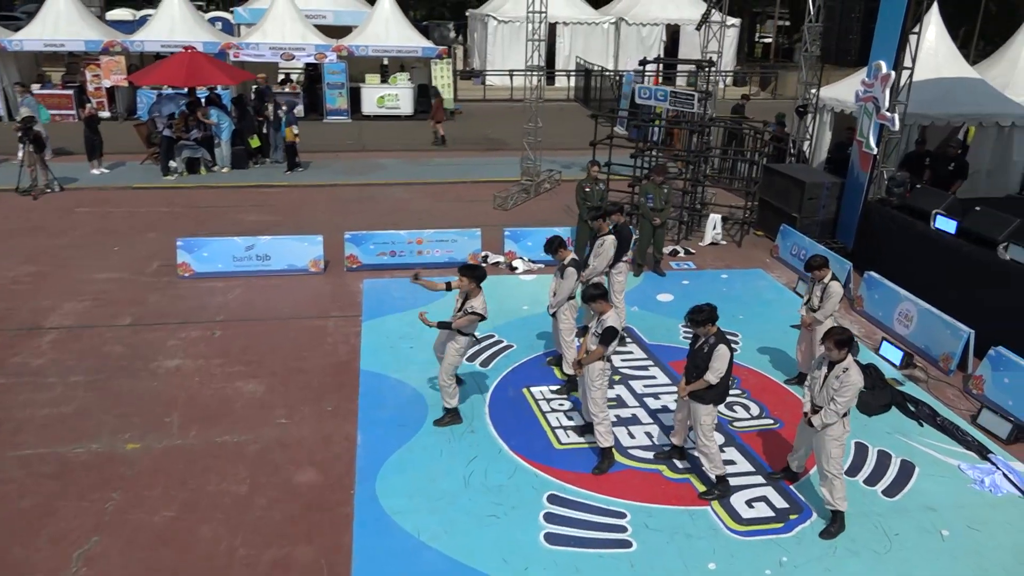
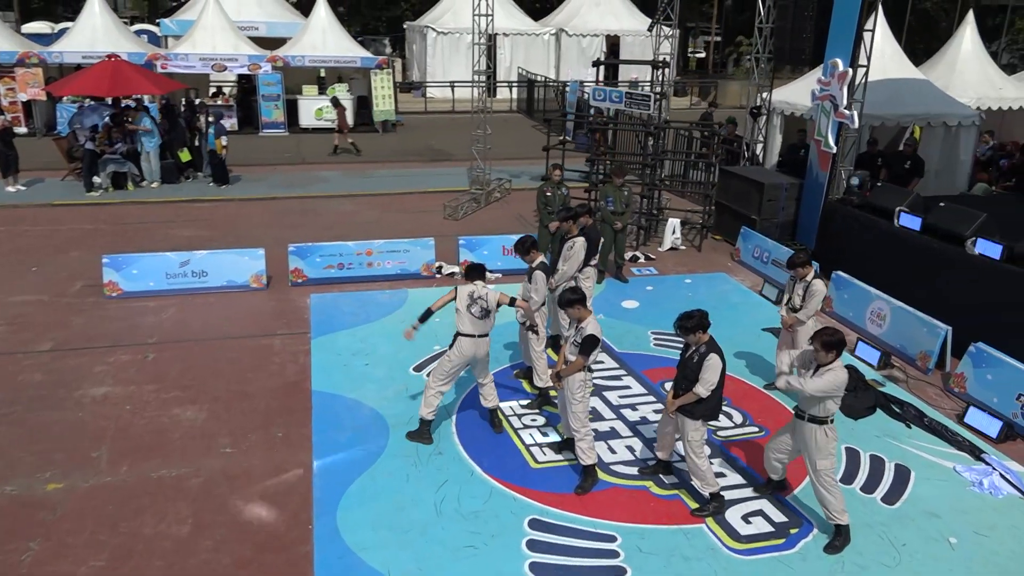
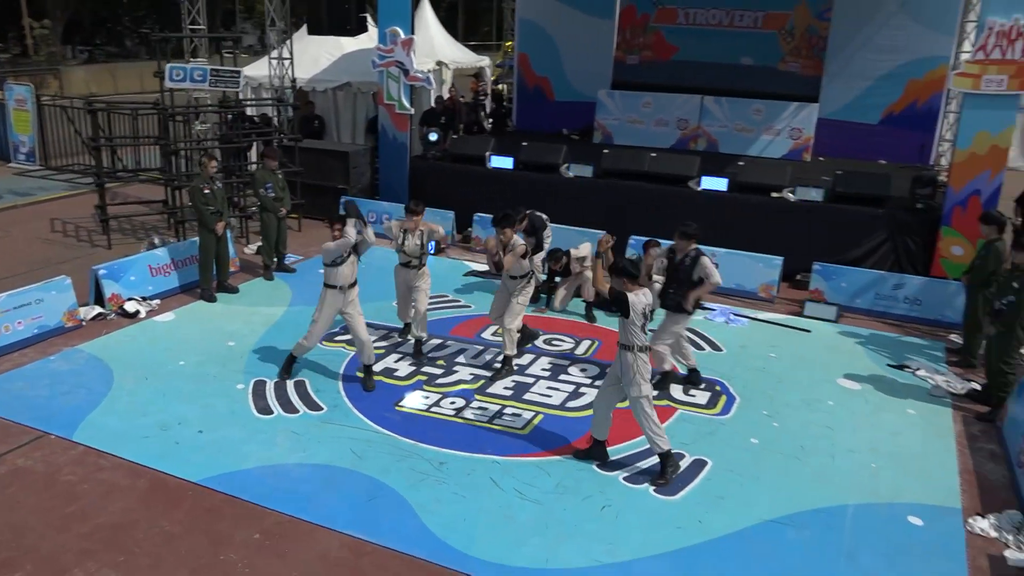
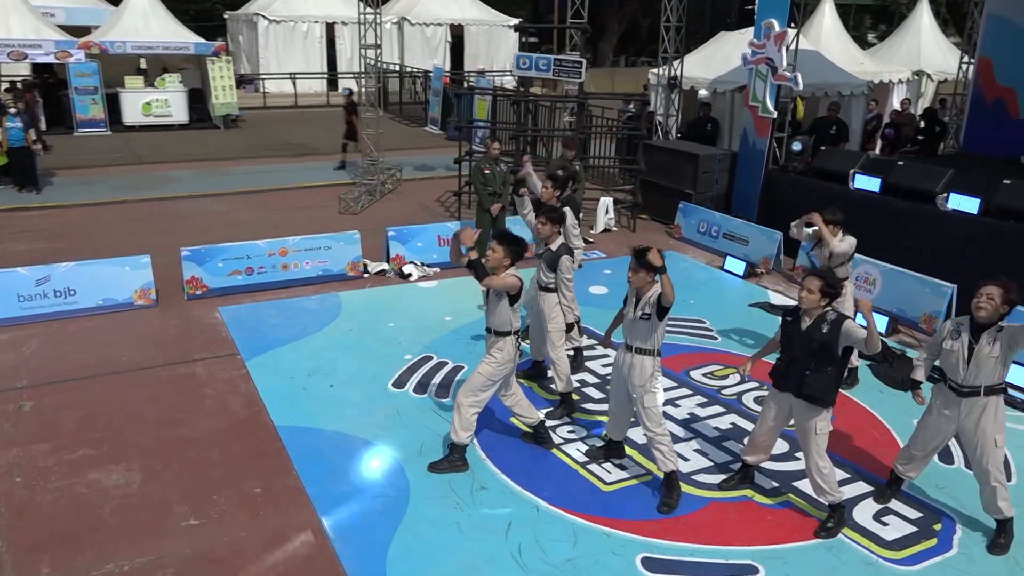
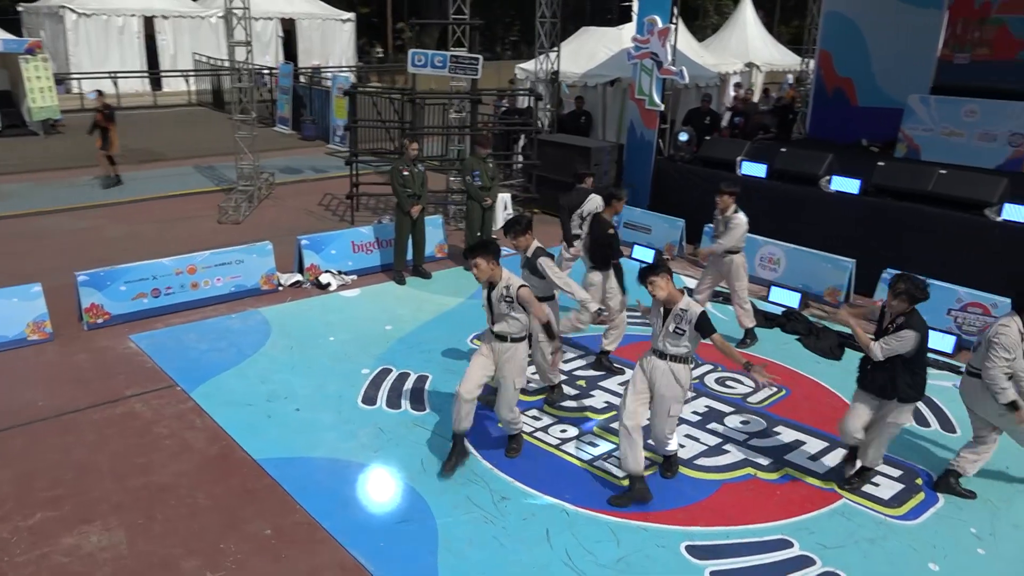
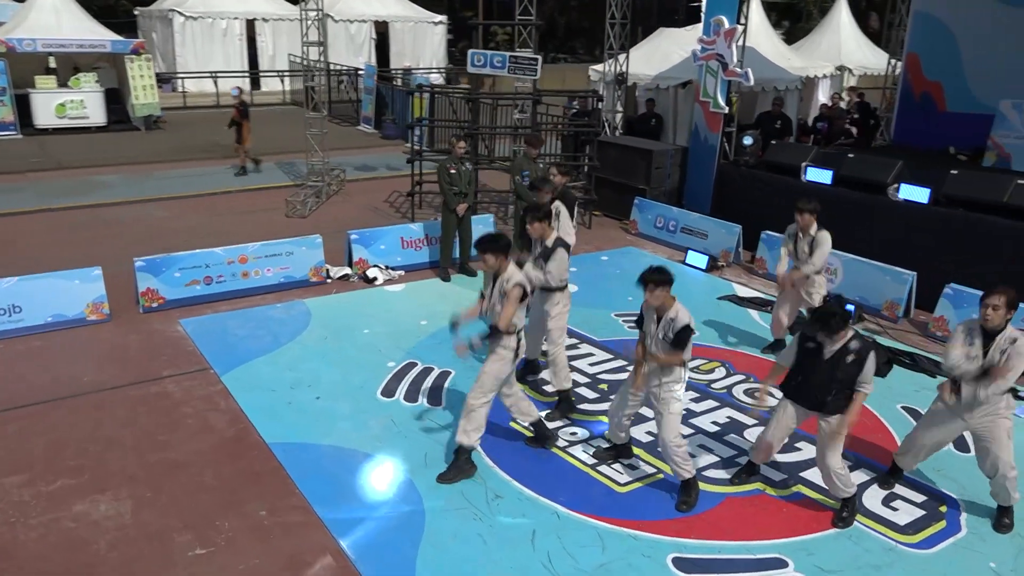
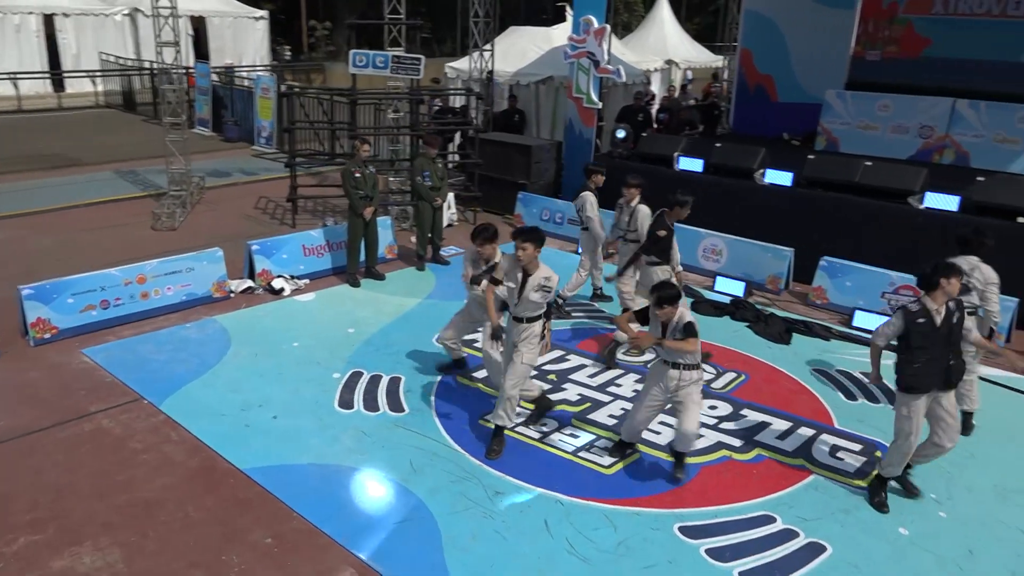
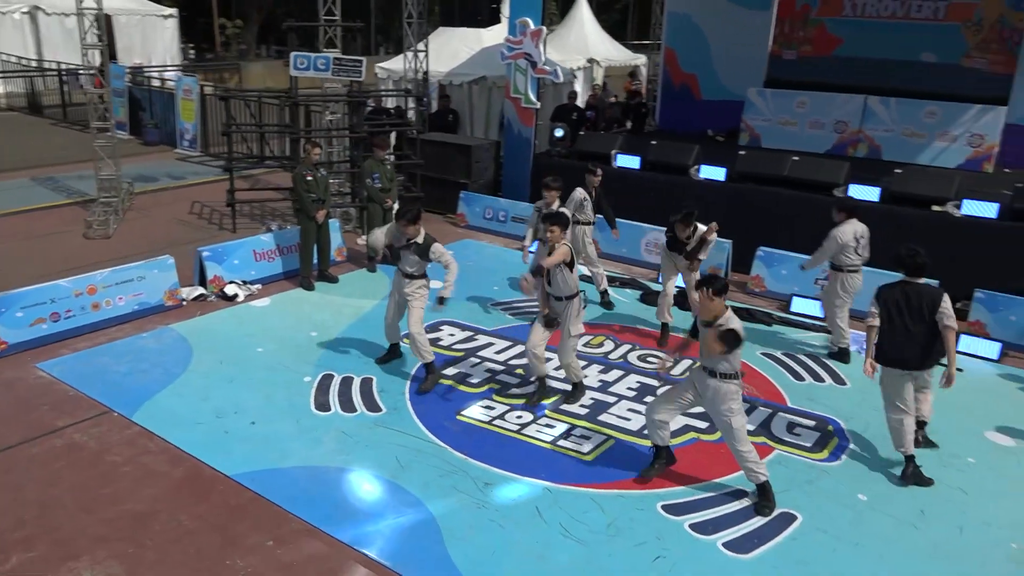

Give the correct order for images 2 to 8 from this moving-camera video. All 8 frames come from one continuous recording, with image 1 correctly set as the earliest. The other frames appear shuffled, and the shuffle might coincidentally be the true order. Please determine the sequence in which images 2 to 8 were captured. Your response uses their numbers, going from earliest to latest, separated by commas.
2, 4, 6, 5, 7, 8, 3
